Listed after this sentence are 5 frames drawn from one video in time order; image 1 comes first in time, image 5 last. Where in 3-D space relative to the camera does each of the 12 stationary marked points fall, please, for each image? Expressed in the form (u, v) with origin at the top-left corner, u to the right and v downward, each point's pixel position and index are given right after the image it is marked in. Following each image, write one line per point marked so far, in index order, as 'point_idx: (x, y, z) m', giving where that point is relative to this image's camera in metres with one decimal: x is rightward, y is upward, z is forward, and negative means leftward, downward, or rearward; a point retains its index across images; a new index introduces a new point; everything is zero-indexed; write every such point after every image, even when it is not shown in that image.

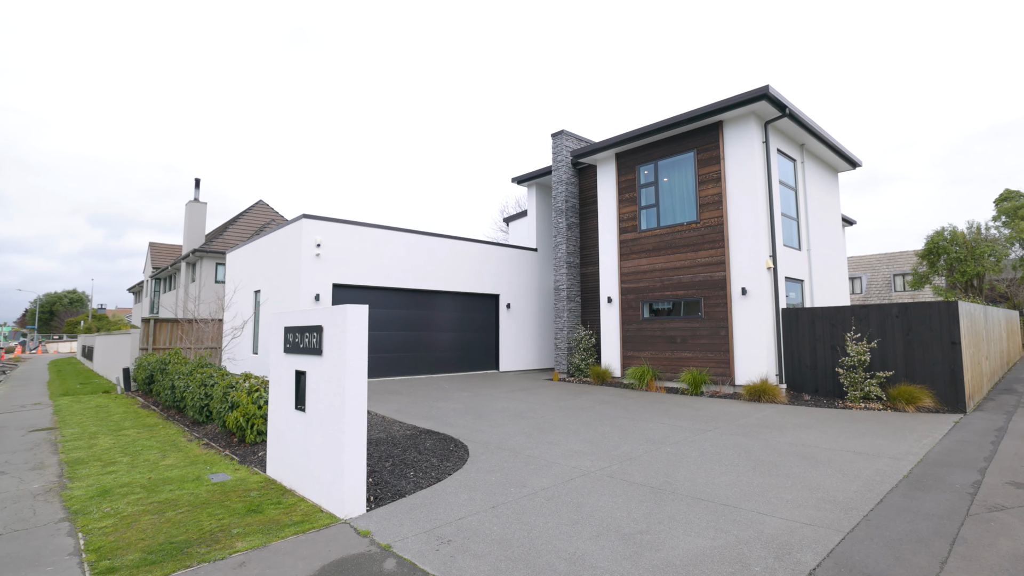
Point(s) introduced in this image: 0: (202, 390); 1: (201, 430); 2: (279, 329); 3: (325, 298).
0: (-5.1, -1.7, +7.9) m
1: (-4.9, -2.2, +7.6) m
2: (-2.4, -0.4, +5.1) m
3: (-4.2, -0.2, +10.9) m
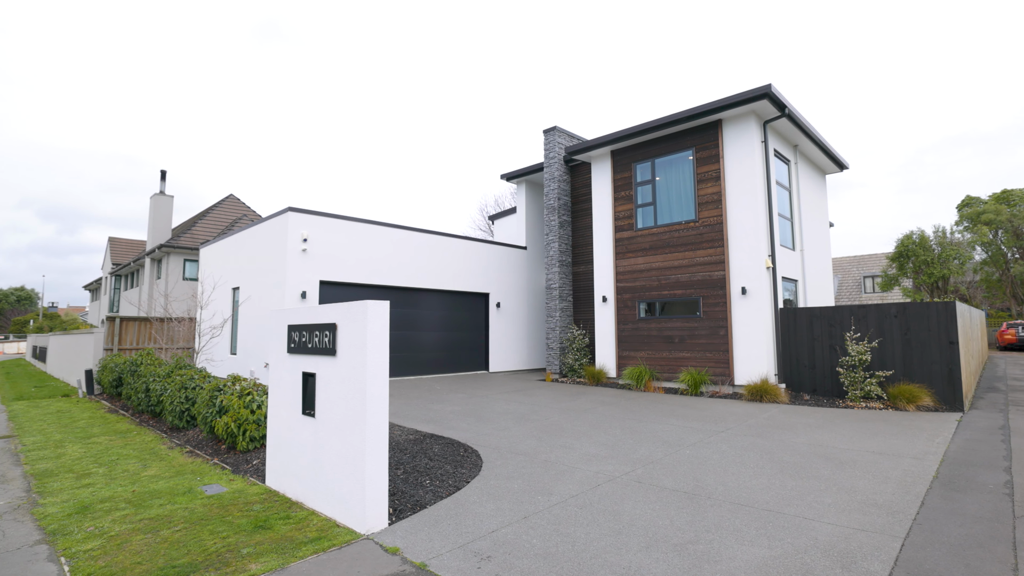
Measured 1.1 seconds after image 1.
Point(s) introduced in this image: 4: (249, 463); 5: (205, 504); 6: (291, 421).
0: (-5.0, -1.6, +7.4) m
1: (-4.8, -2.2, +7.1) m
2: (-2.2, -0.4, +4.7) m
3: (-4.3, -0.2, +10.4) m
4: (-3.0, -2.0, +5.5) m
5: (-2.7, -1.9, +4.2) m
6: (-2.0, -1.2, +4.5) m
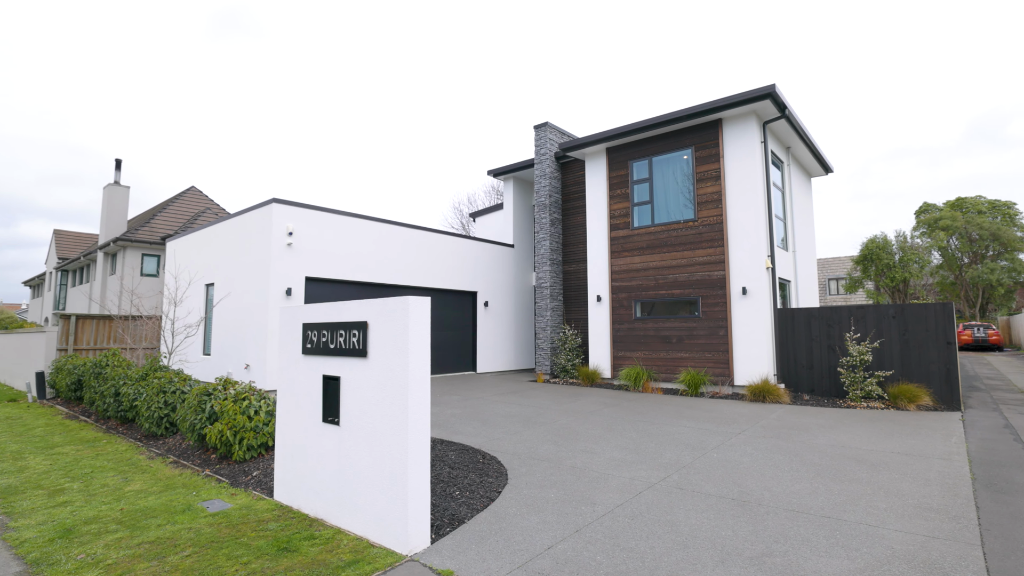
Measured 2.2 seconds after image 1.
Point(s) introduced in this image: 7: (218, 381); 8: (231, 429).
0: (-4.9, -1.5, +6.8) m
1: (-4.7, -2.1, +6.5) m
2: (-1.9, -0.3, +4.2) m
3: (-4.3, -0.1, +9.8) m
4: (-2.7, -1.9, +5.0) m
5: (-2.3, -1.8, +3.8) m
6: (-1.7, -1.2, +4.0) m
7: (-3.6, -1.1, +6.0) m
8: (-3.0, -1.5, +5.3) m
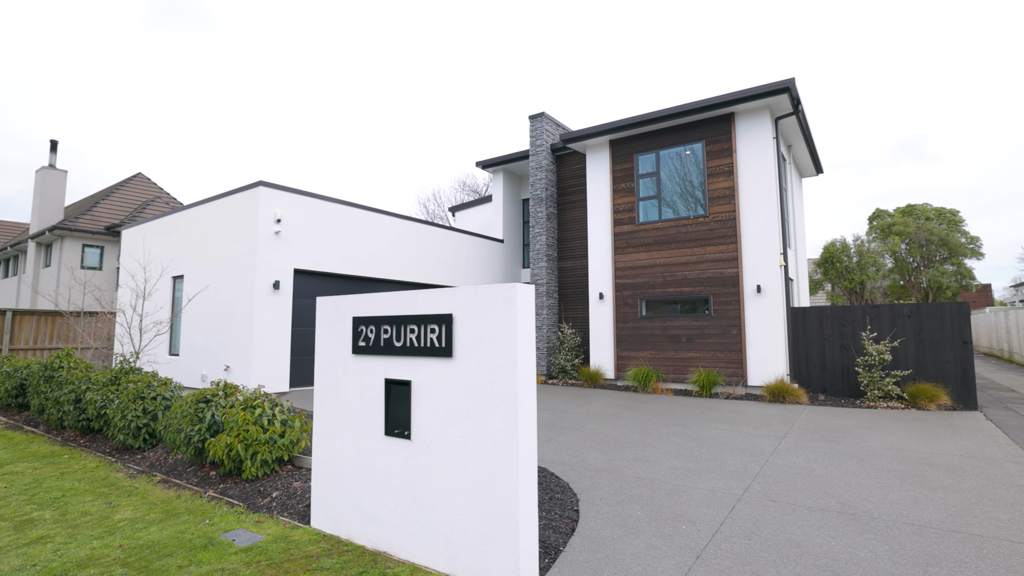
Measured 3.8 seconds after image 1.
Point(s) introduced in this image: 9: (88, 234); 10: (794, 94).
0: (-4.5, -1.4, +5.8) m
1: (-4.2, -2.0, +5.6) m
2: (-1.3, -0.2, +3.6) m
3: (-4.1, 0.0, +8.9) m
4: (-2.1, -1.8, +4.2) m
5: (-1.7, -1.7, +3.0) m
6: (-1.1, -1.1, +3.4) m
7: (-3.1, -1.0, +5.1) m
8: (-2.5, -1.4, +4.5) m
9: (-15.9, +2.0, +18.4) m
10: (+5.3, +3.6, +9.1) m
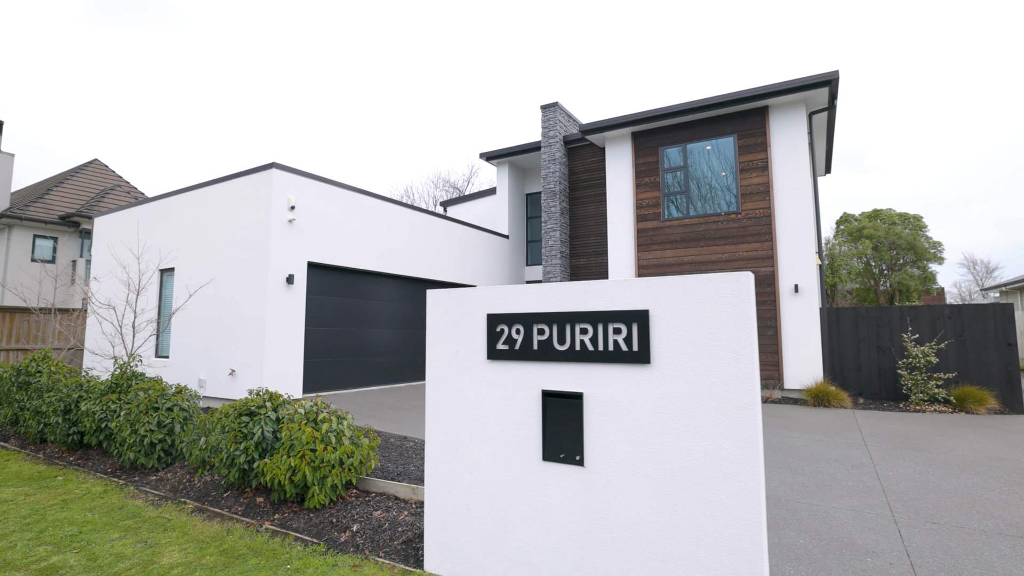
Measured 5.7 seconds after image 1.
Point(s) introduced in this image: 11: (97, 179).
0: (-3.6, -1.3, +4.9) m
1: (-3.4, -1.9, +4.7) m
2: (-0.3, -0.2, +2.9) m
3: (-3.5, +0.1, +8.0) m
4: (-1.2, -1.7, +3.5) m
5: (-0.6, -1.7, +2.4) m
6: (-0.1, -1.0, +2.8) m
7: (-2.2, -0.9, +4.3) m
8: (-1.6, -1.4, +3.7) m
9: (-15.9, +2.2, +16.7) m
10: (+5.9, +3.6, +8.9) m
11: (-16.6, +4.5, +19.9) m
